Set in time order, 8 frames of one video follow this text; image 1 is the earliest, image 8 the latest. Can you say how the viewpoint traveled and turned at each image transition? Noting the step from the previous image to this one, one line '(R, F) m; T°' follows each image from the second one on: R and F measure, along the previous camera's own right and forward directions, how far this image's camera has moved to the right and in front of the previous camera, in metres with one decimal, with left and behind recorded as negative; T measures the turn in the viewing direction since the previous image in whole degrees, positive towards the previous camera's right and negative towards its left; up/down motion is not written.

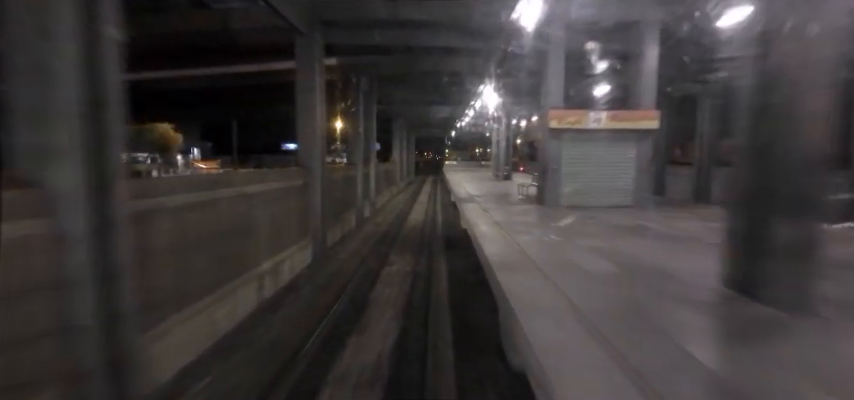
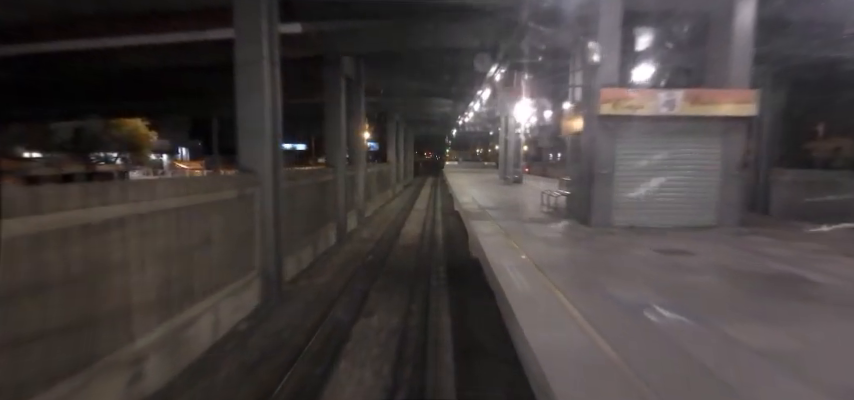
(+0.1, +3.1) m; 0°
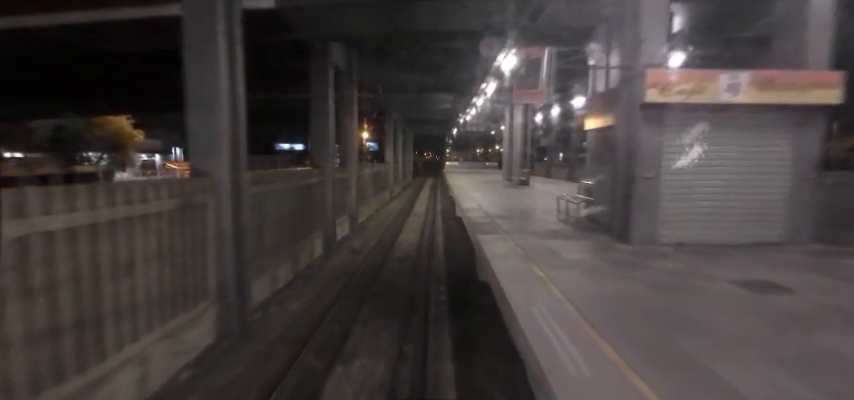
(0.0, +1.5) m; 0°
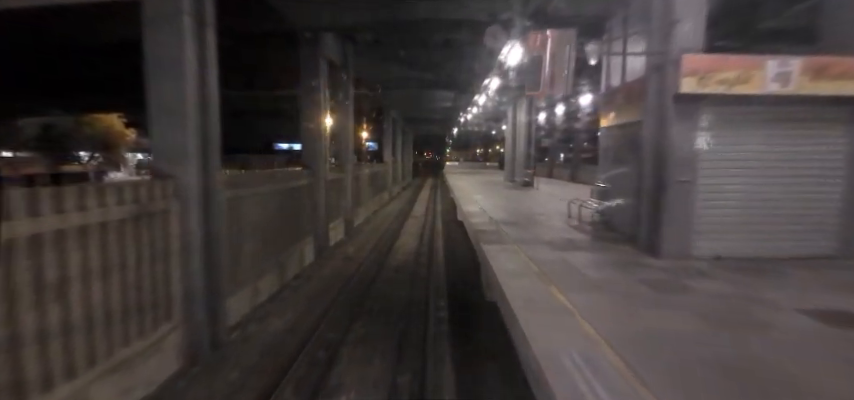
(0.0, +0.8) m; 0°
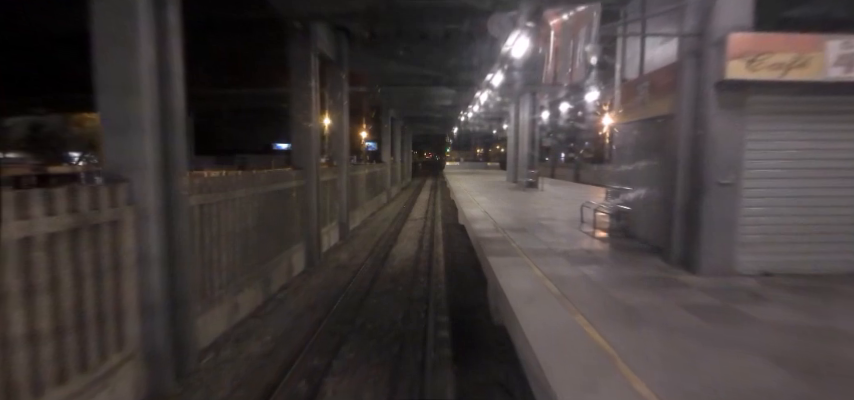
(0.0, +0.7) m; 0°
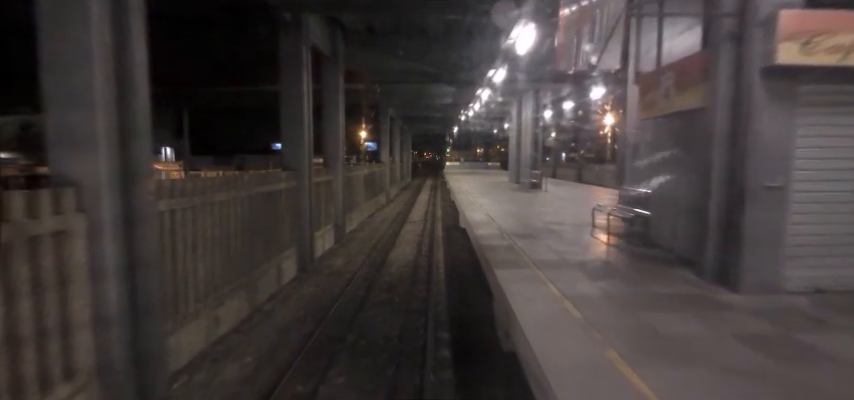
(0.0, +0.6) m; 0°
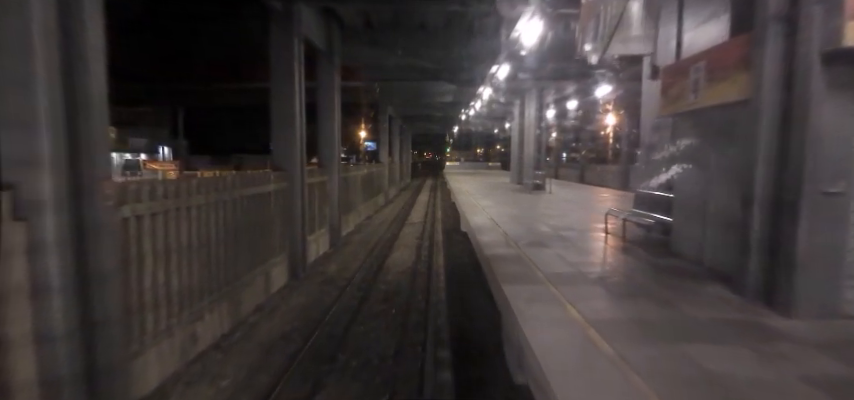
(0.0, +0.5) m; 0°
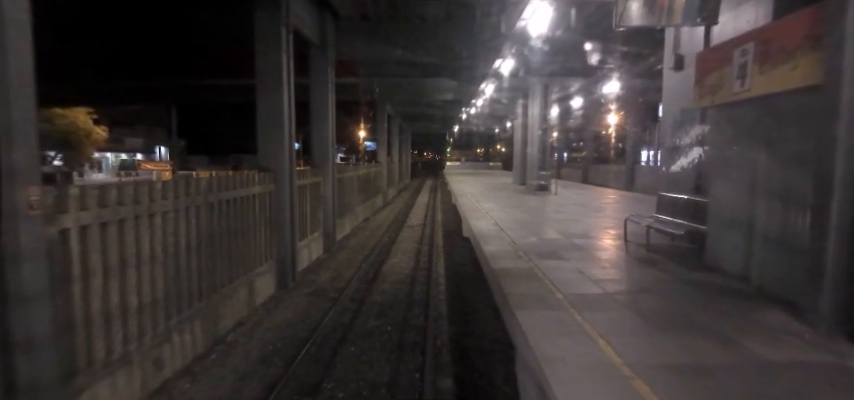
(0.0, +0.7) m; 0°
